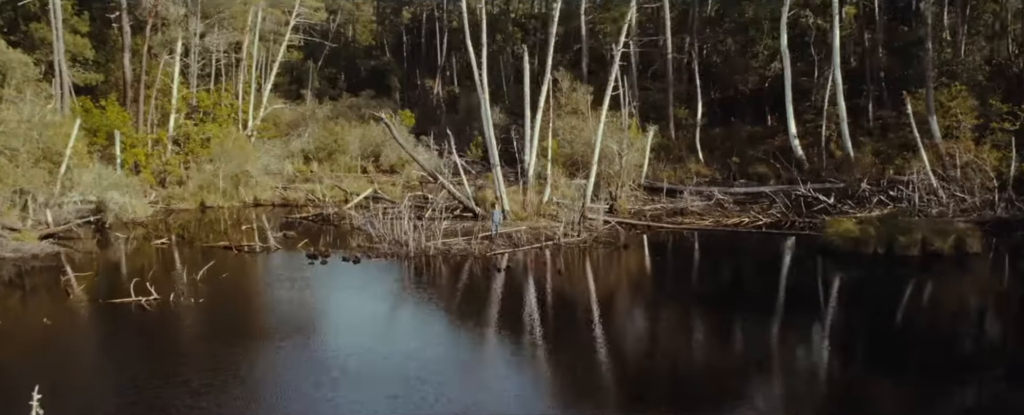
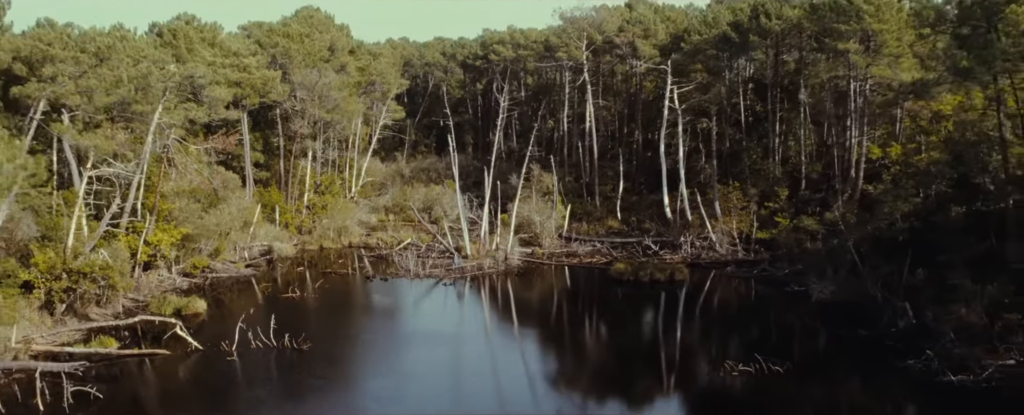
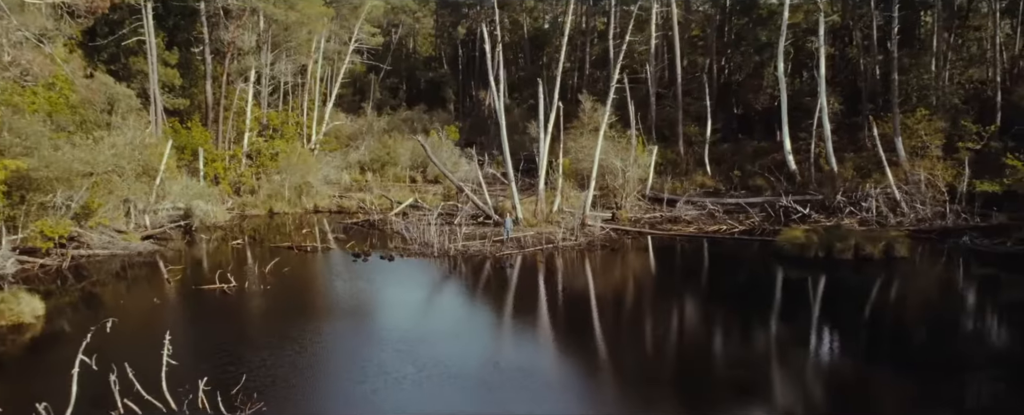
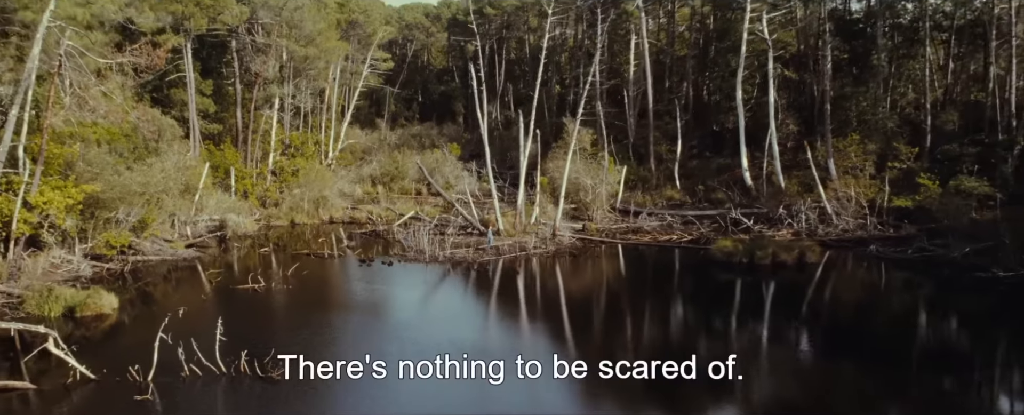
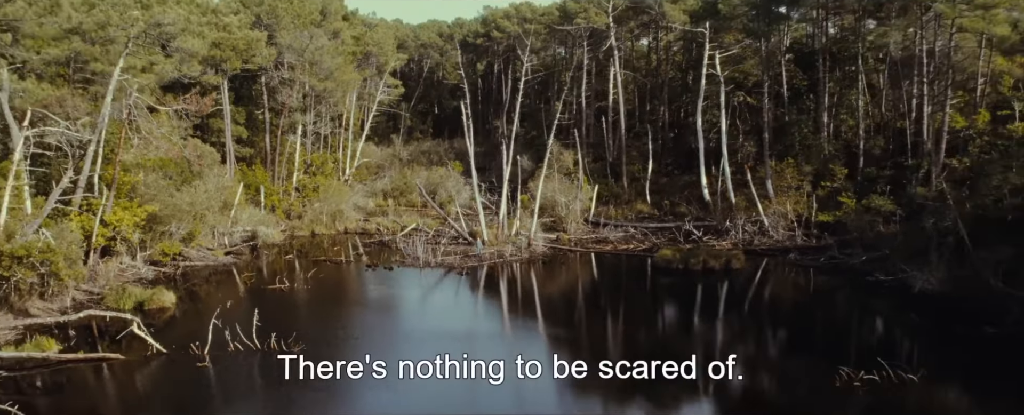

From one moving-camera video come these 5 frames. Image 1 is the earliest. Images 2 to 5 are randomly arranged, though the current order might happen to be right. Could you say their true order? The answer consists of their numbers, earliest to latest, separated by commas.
3, 4, 5, 2
